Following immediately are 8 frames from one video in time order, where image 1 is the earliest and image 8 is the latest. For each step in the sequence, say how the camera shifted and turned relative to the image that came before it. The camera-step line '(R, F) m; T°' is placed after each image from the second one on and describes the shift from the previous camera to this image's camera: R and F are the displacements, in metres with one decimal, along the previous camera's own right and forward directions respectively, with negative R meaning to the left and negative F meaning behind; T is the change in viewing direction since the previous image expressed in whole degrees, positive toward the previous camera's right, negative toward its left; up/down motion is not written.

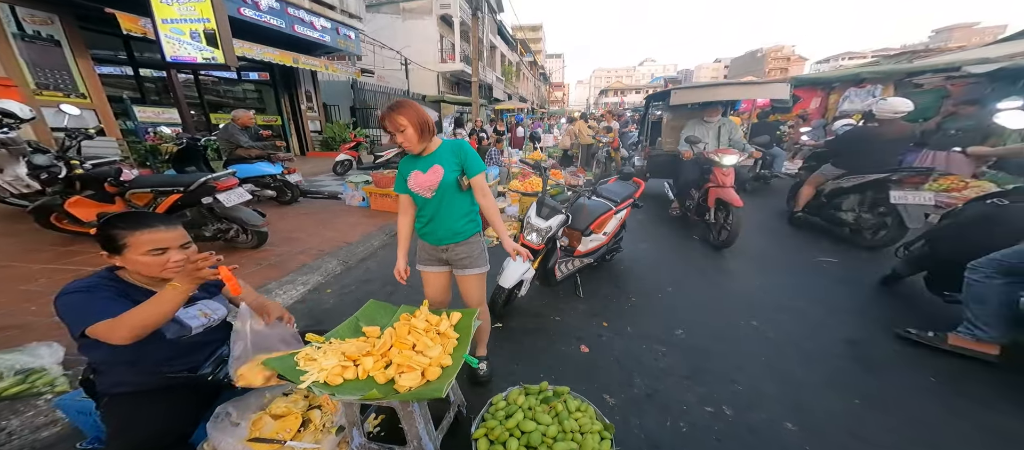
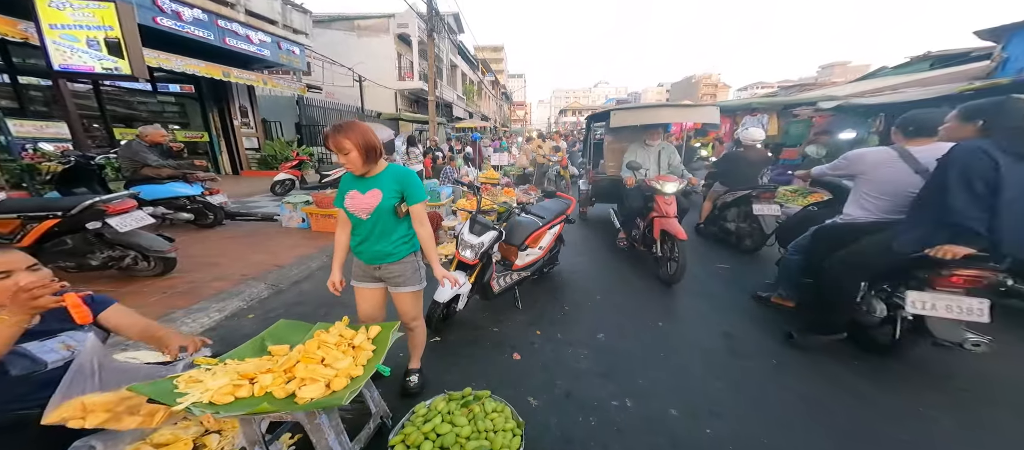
(+0.2, -0.2) m; +7°
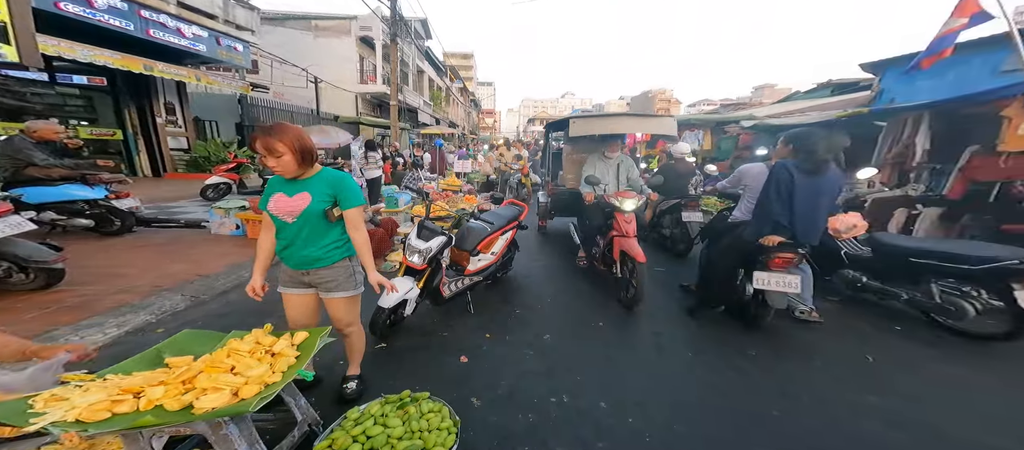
(+0.1, 0.0) m; +6°
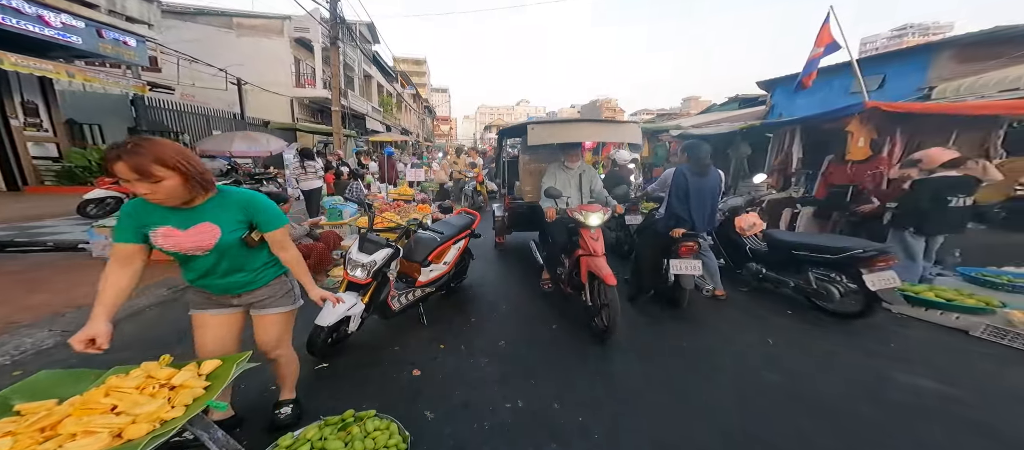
(0.0, 0.0) m; +8°
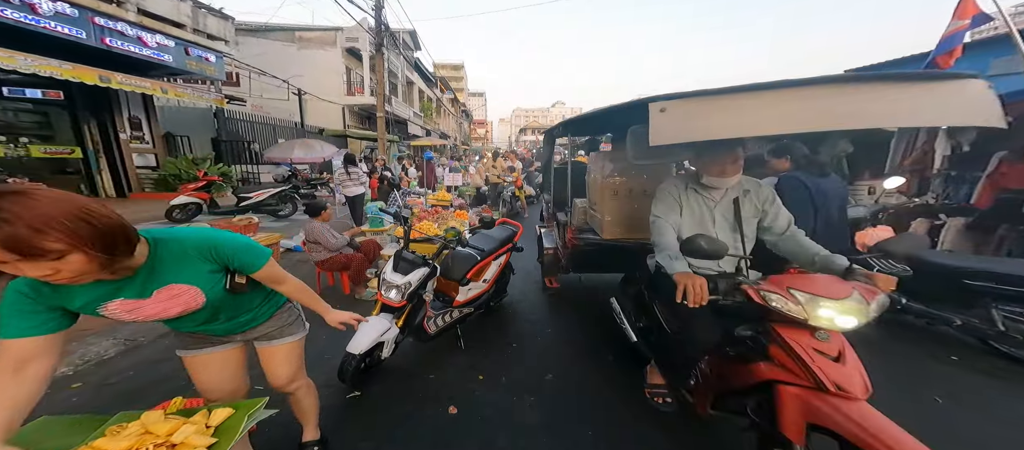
(-0.1, +0.3) m; -6°
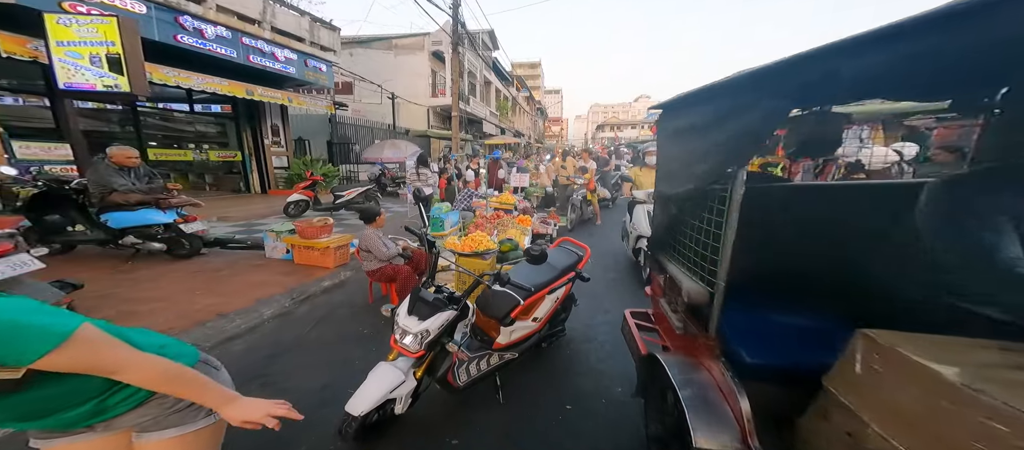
(+0.1, +0.7) m; -12°
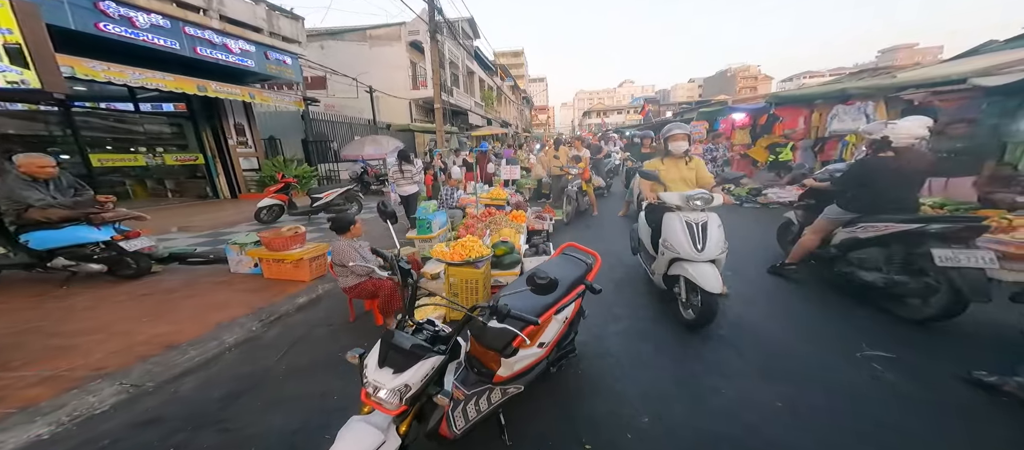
(-0.1, +0.5) m; +2°
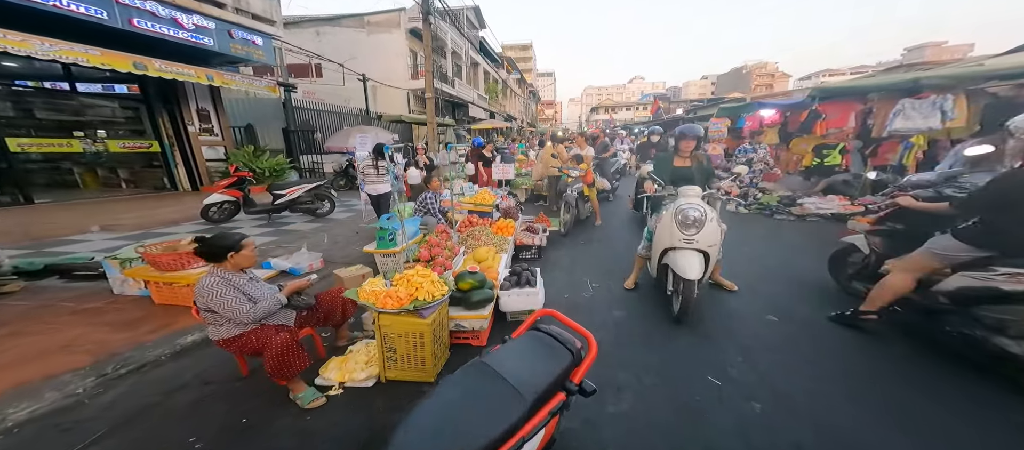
(+0.3, +1.1) m; -1°
